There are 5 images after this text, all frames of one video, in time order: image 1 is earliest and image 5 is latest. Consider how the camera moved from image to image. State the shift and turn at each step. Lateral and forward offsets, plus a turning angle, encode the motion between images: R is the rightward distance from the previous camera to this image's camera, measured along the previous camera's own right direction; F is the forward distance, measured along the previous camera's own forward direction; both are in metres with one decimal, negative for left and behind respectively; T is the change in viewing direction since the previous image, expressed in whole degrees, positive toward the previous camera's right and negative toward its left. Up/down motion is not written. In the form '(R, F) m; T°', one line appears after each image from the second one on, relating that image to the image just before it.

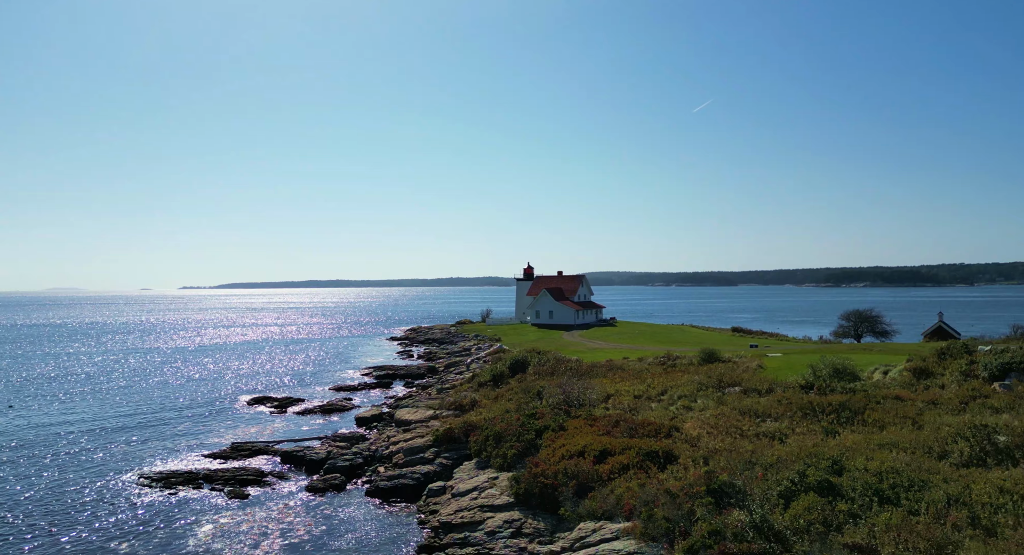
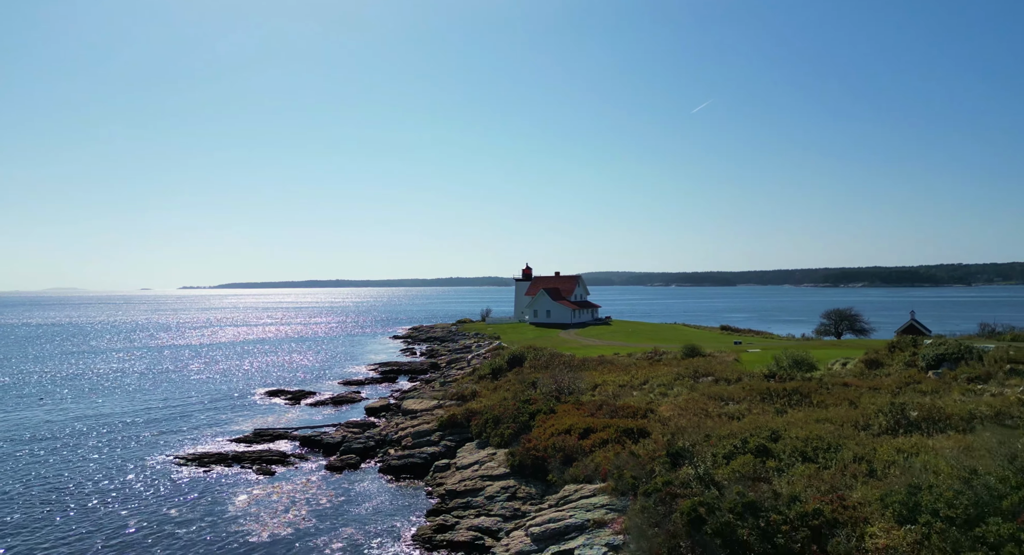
(+0.1, -3.6) m; 0°
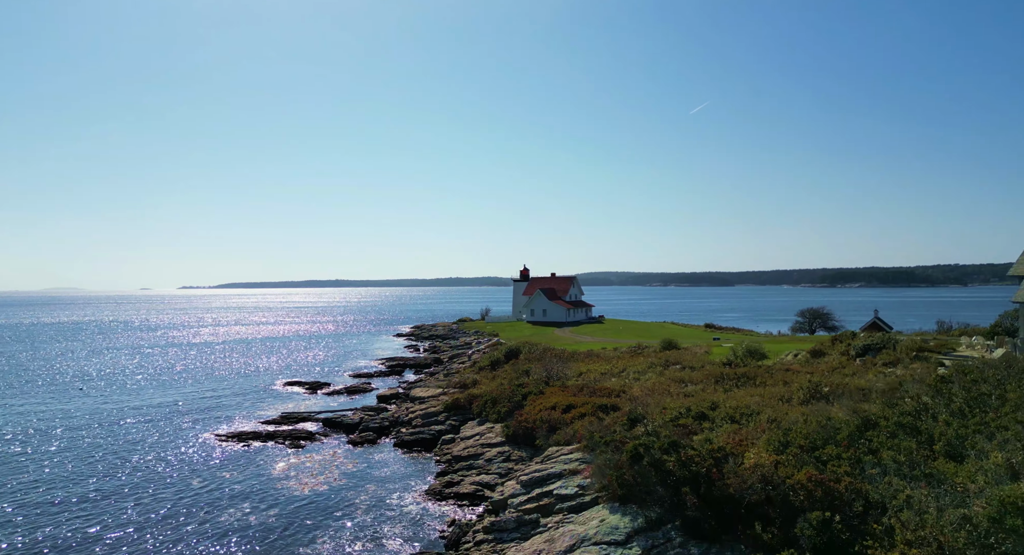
(+0.2, -5.3) m; 0°
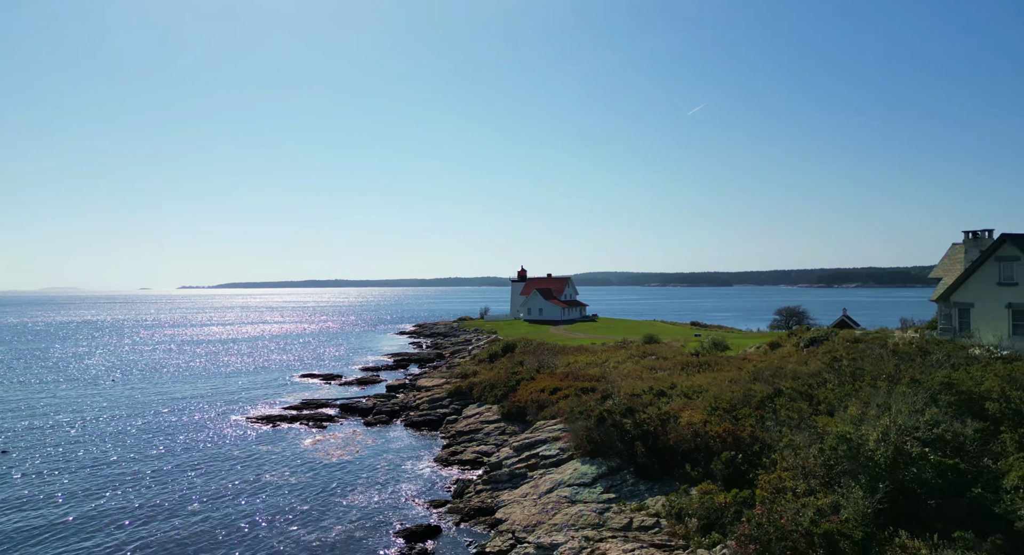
(+0.2, -5.4) m; 0°
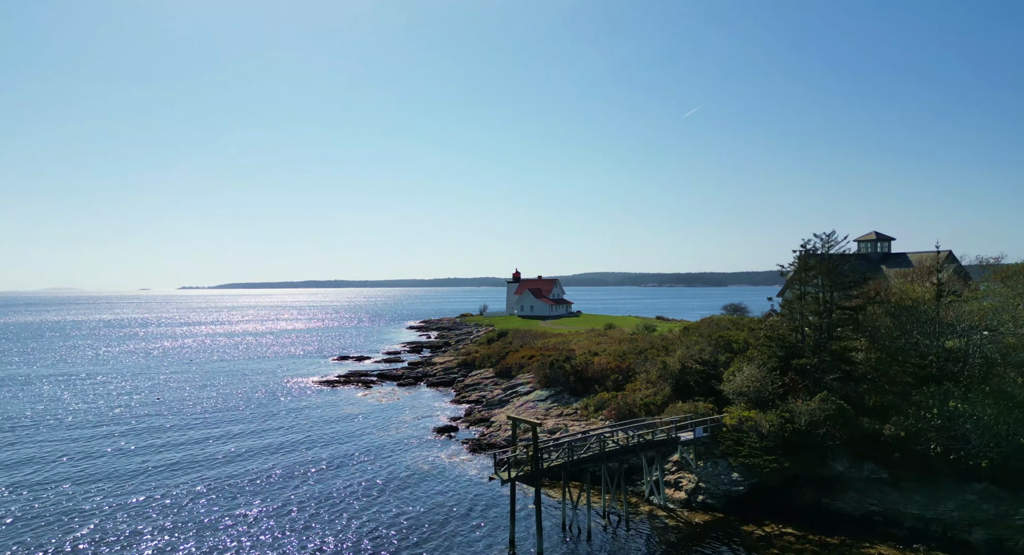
(+0.7, -17.1) m; 0°
